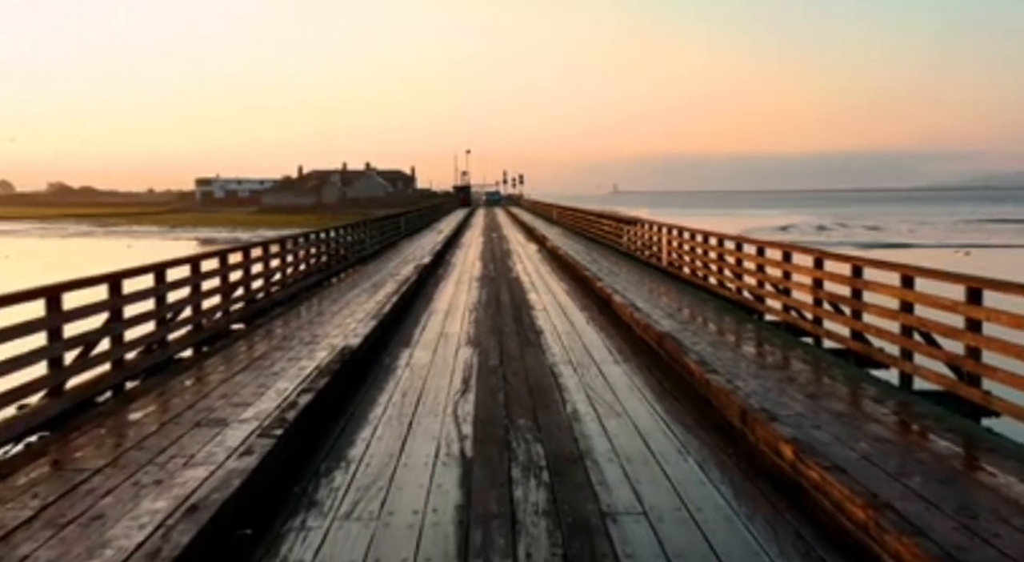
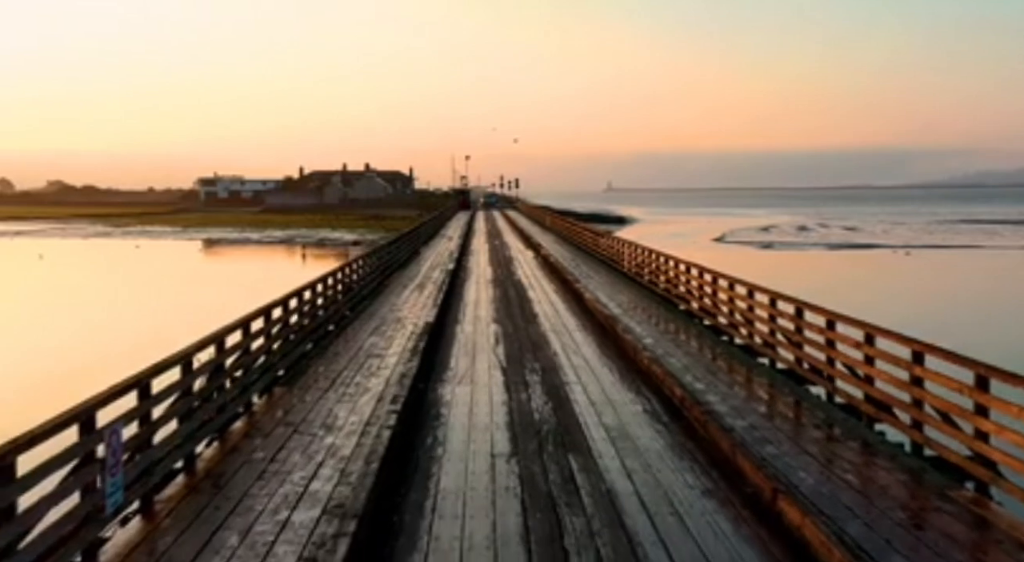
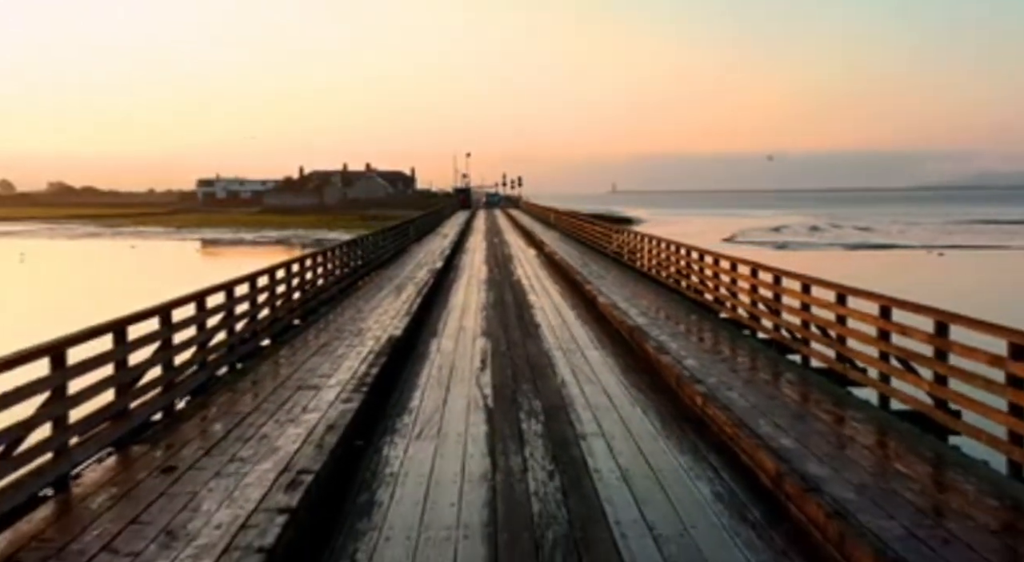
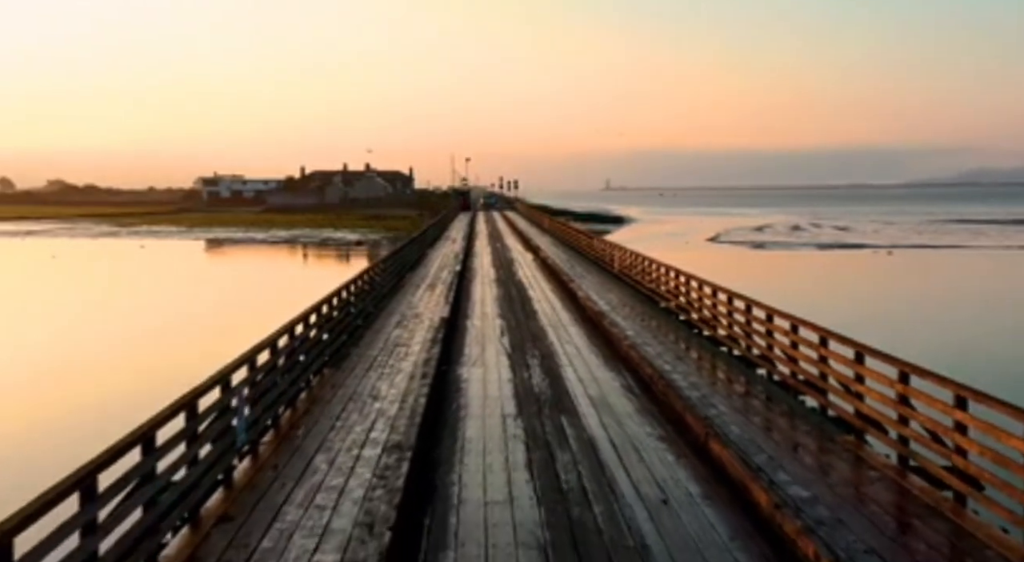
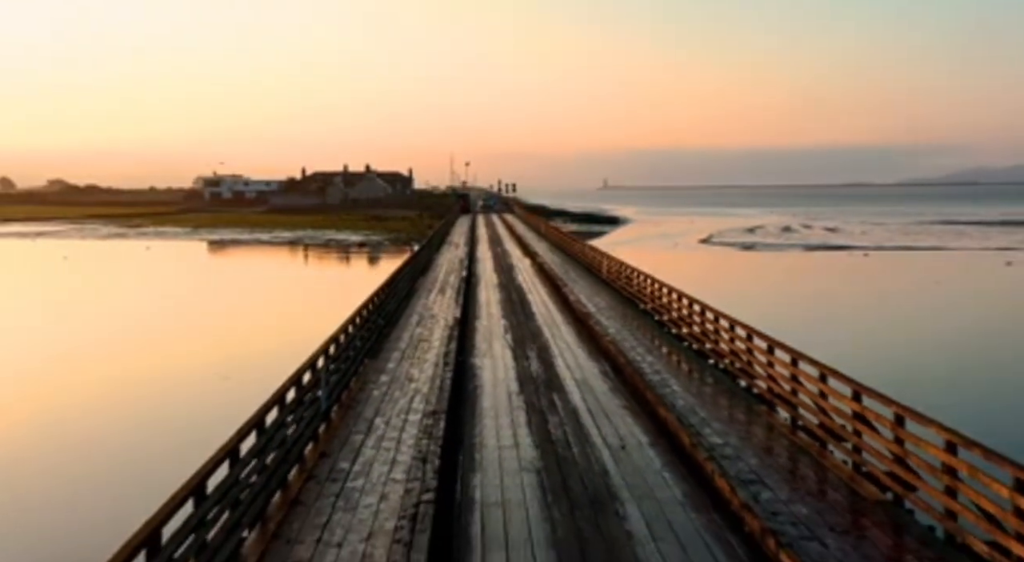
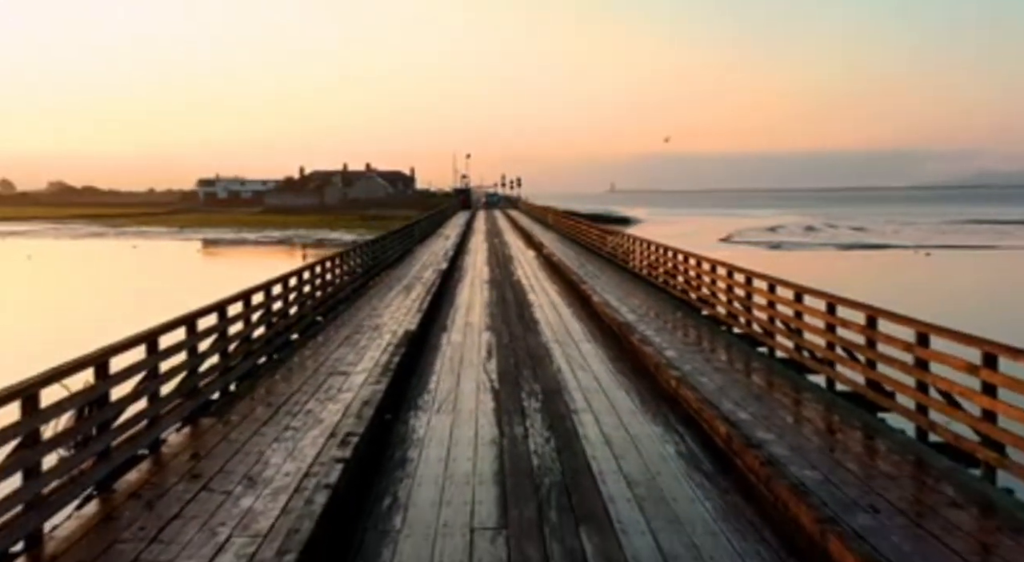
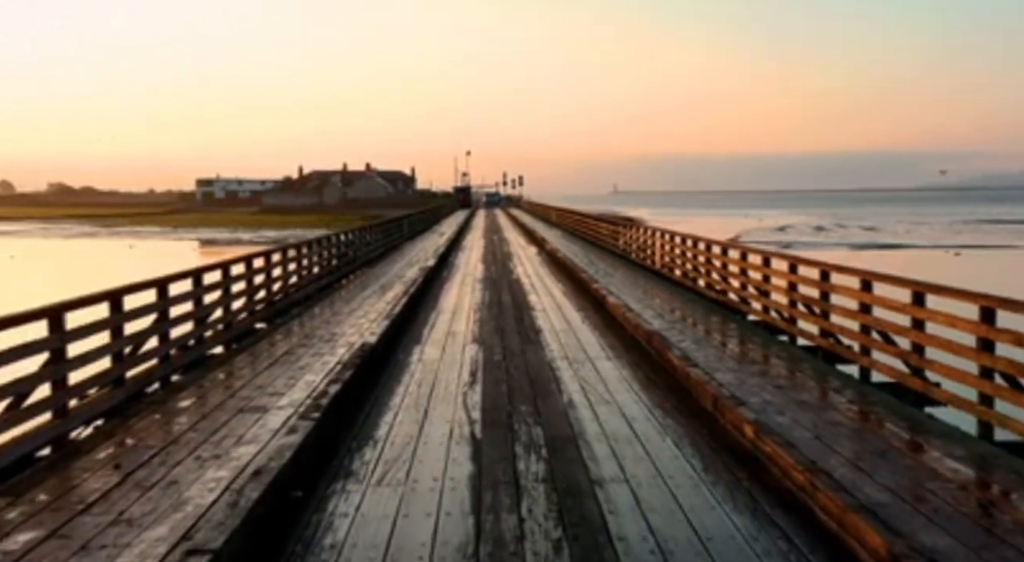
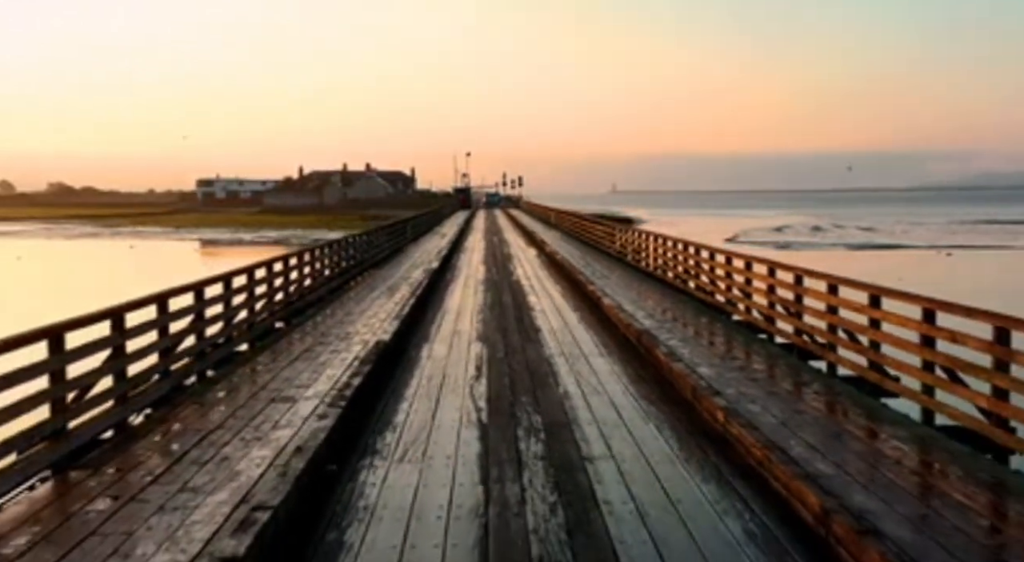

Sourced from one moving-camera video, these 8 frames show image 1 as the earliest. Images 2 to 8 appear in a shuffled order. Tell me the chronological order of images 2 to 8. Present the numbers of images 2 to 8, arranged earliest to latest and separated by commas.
7, 8, 3, 6, 2, 4, 5
